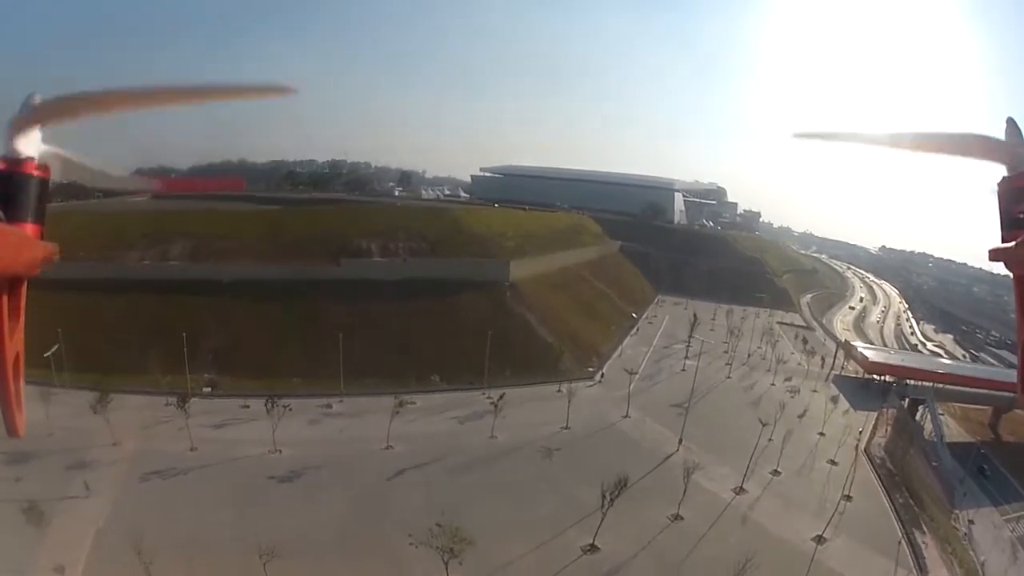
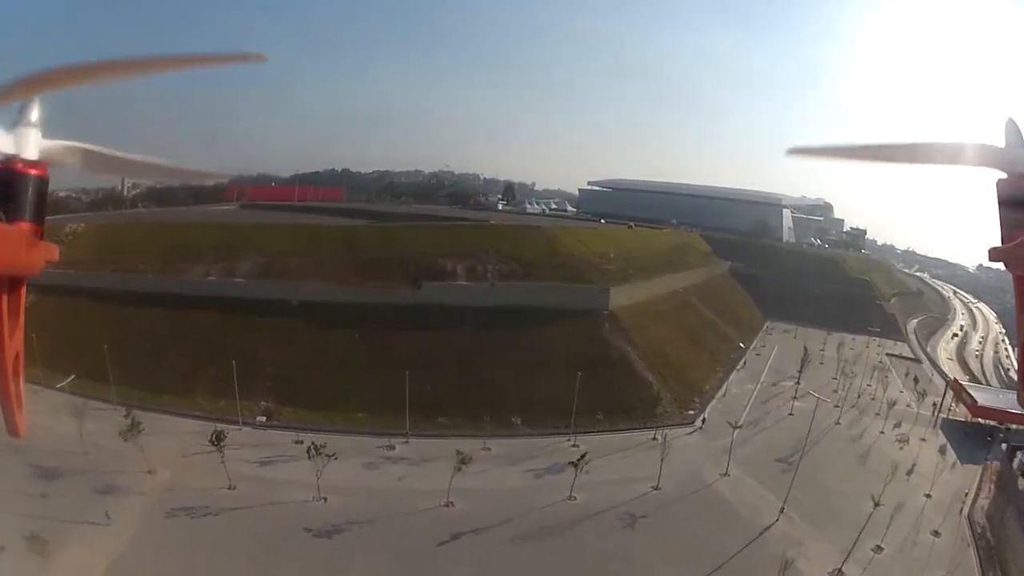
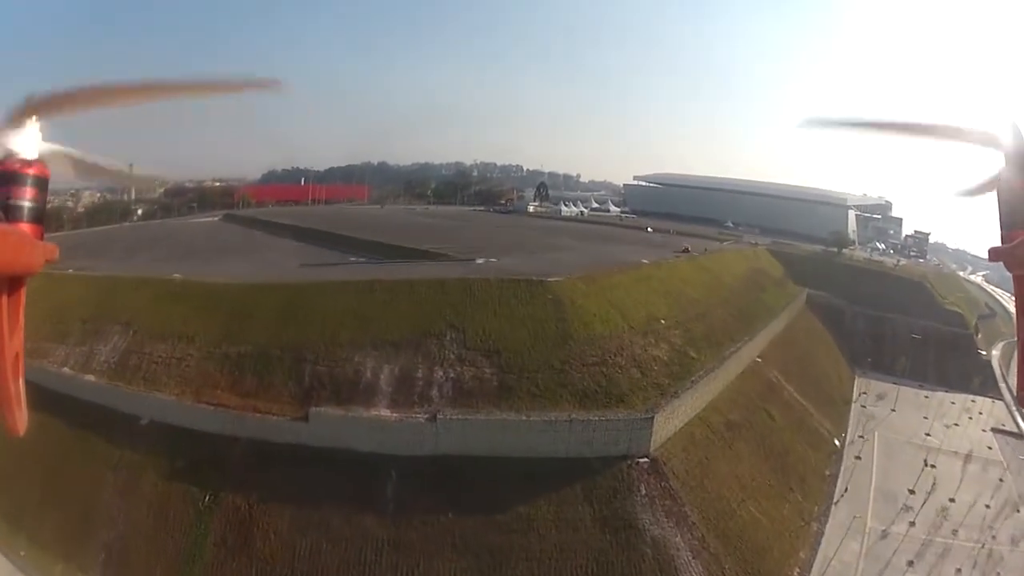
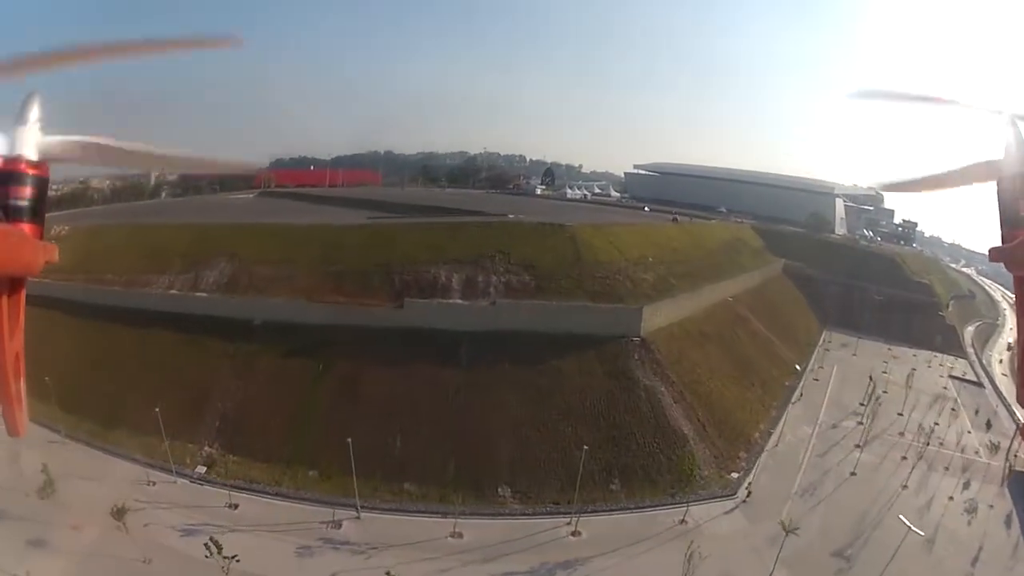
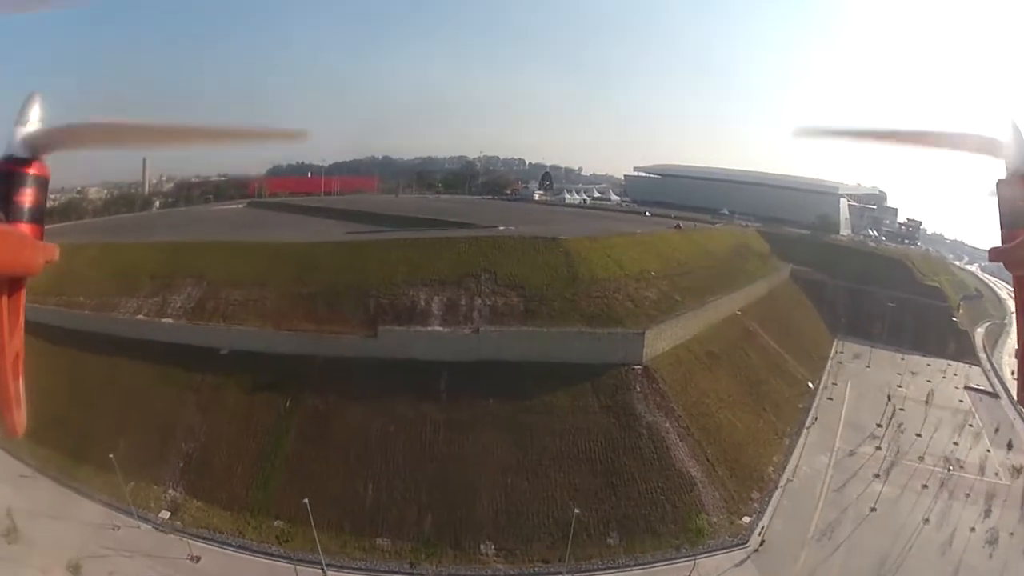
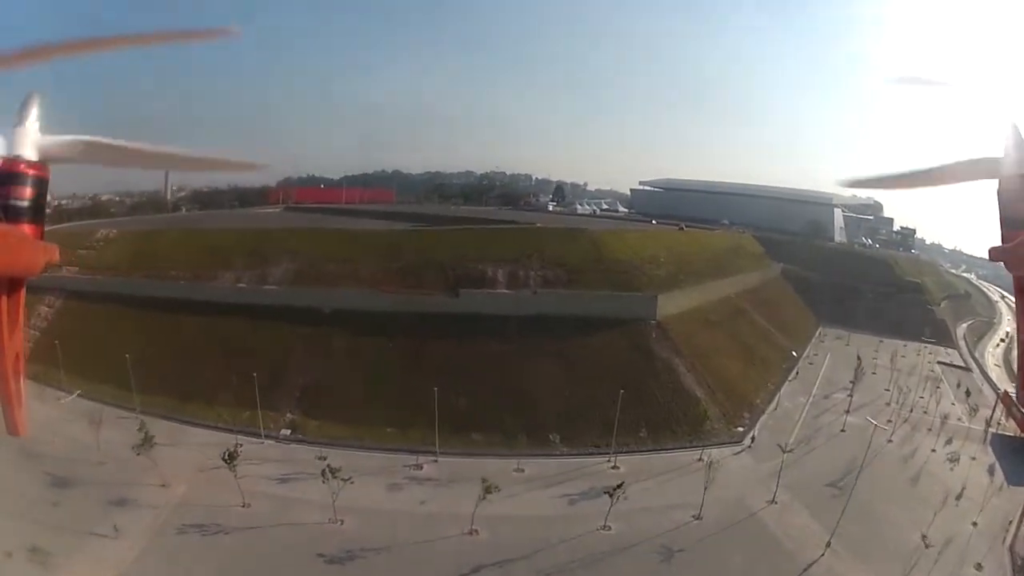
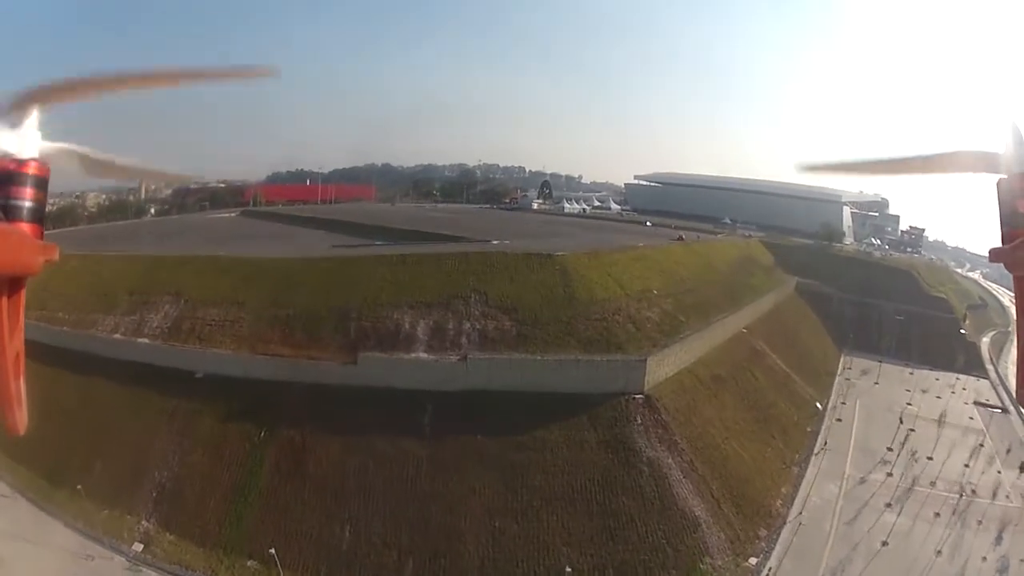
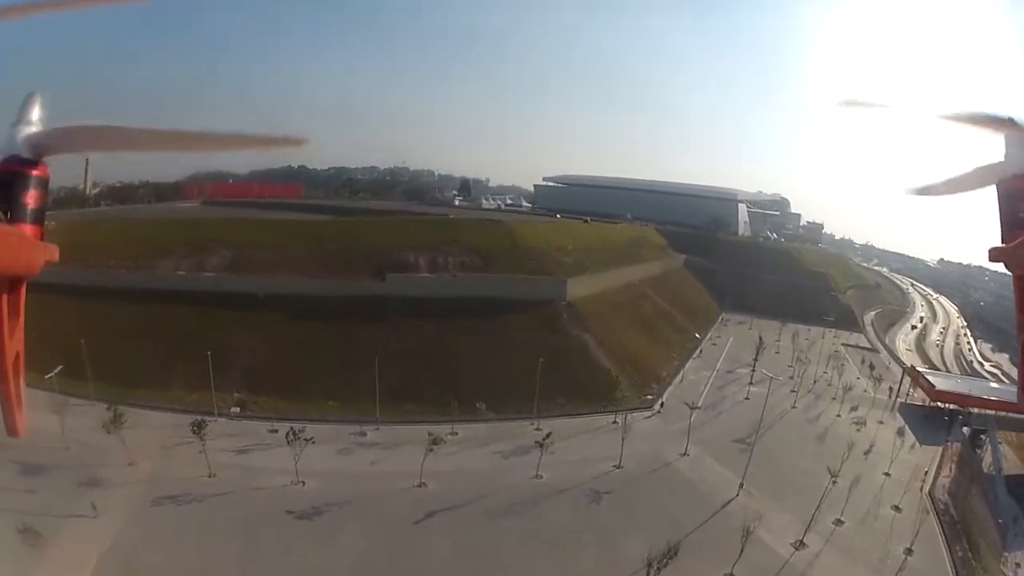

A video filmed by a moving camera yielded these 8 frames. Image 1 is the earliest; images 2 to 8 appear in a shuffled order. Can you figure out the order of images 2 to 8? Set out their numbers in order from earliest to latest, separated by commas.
8, 2, 6, 4, 5, 7, 3
